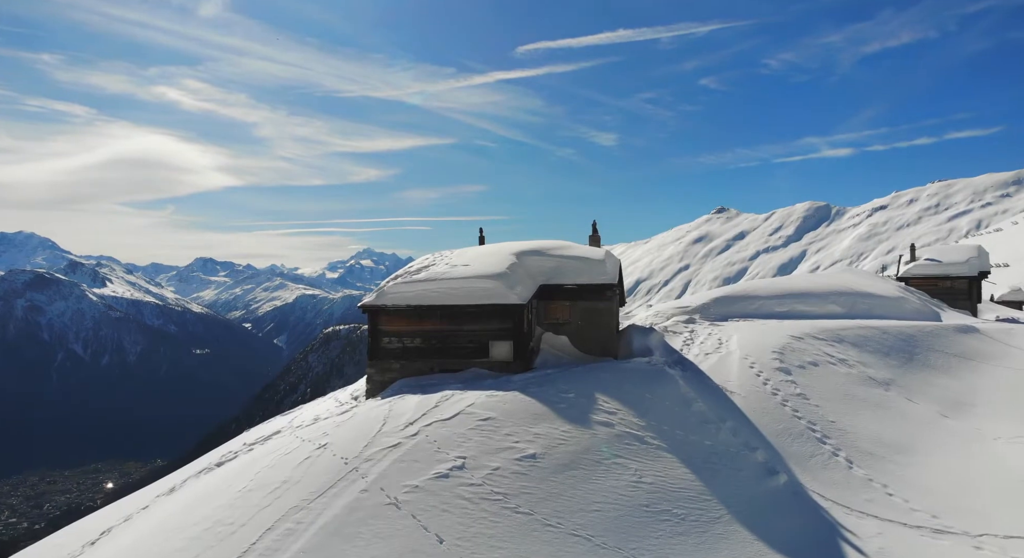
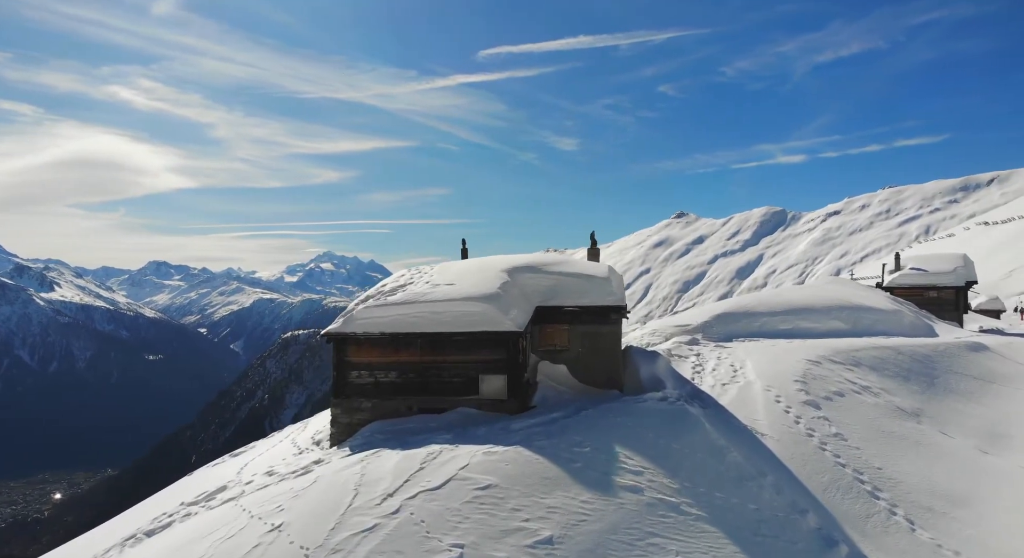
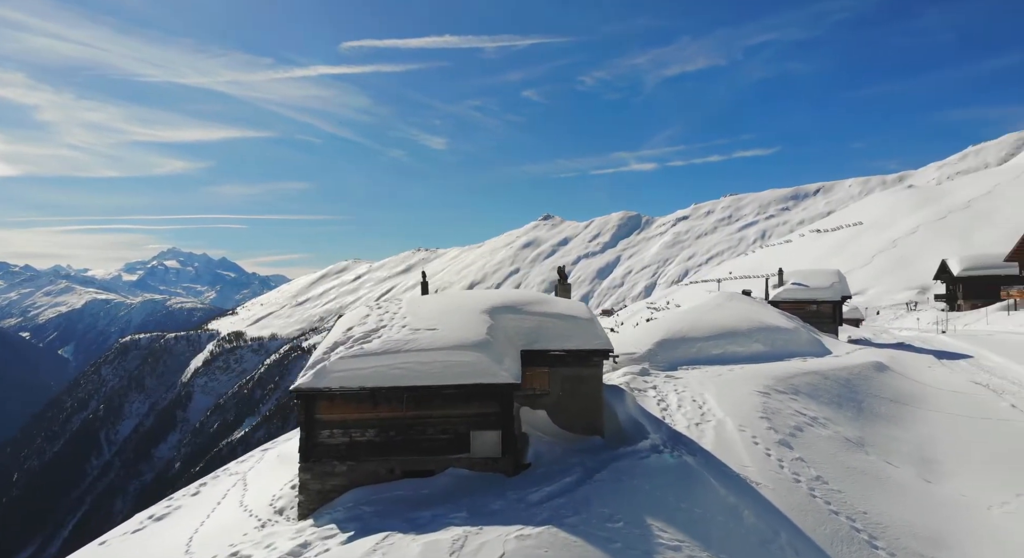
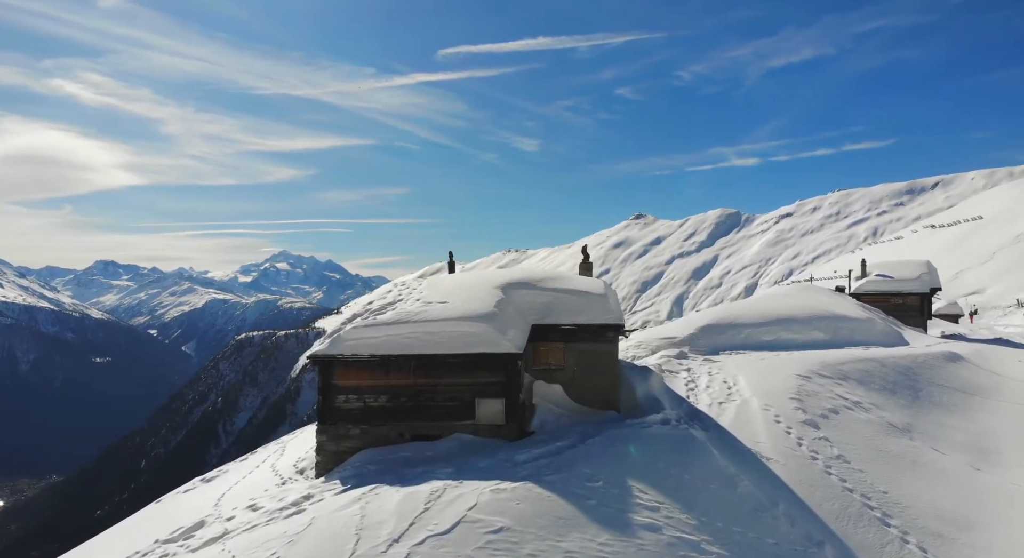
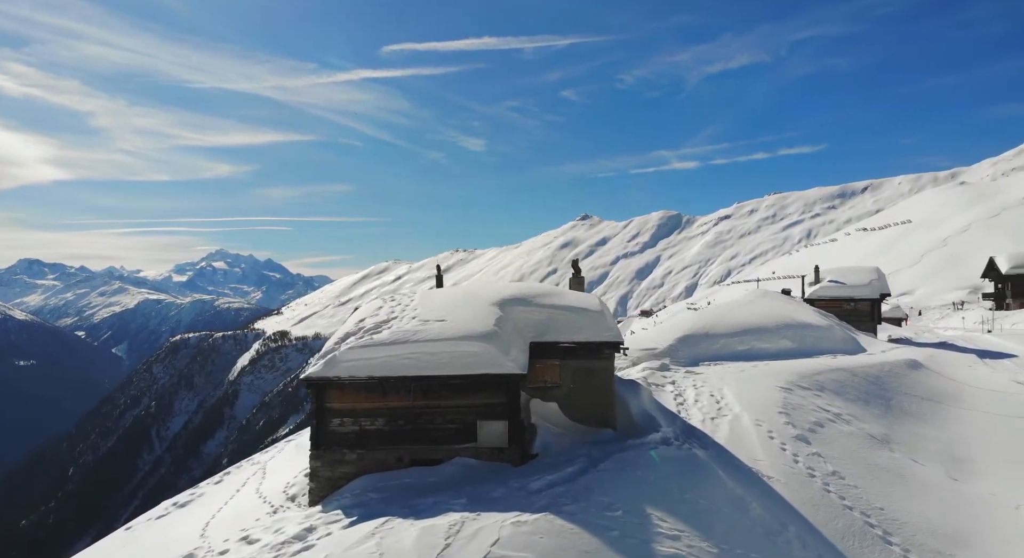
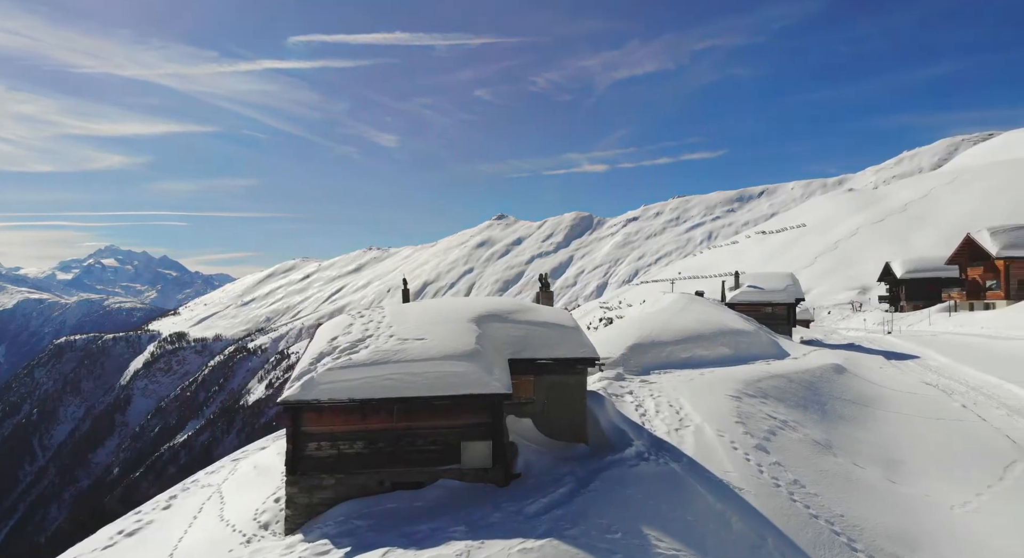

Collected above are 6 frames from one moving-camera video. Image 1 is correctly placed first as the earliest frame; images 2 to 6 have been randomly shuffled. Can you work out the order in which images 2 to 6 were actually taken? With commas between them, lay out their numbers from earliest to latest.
2, 4, 5, 3, 6
